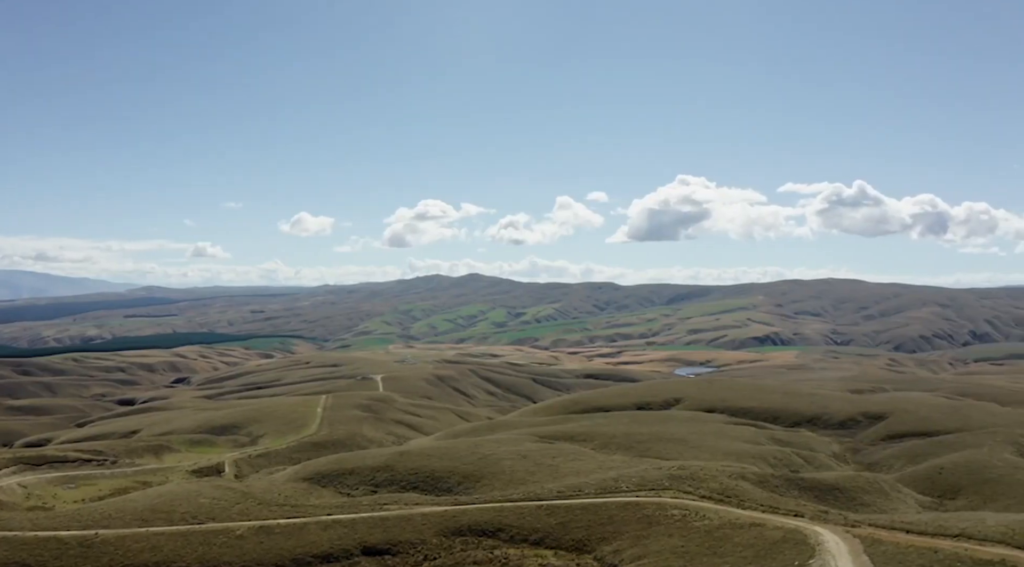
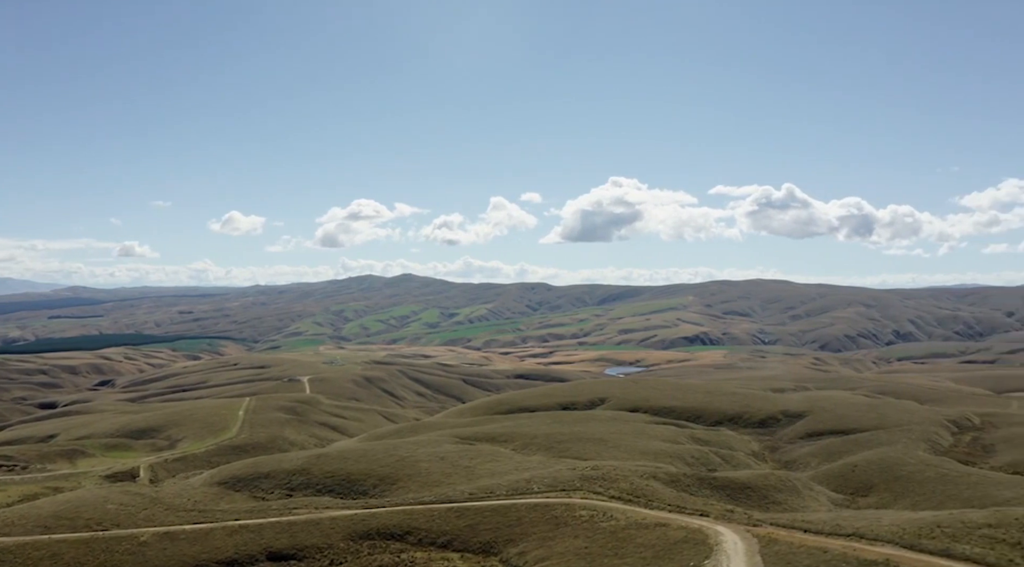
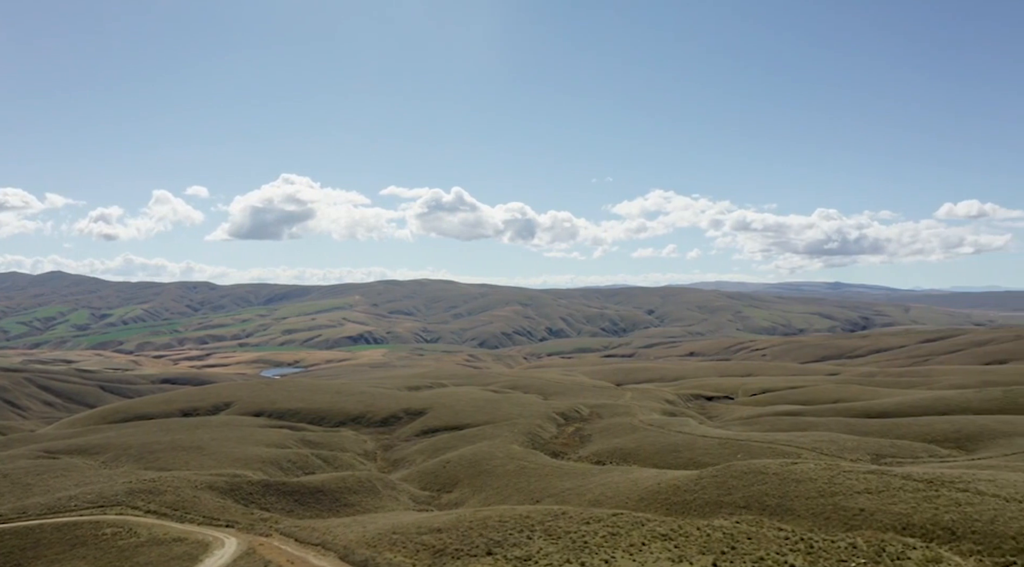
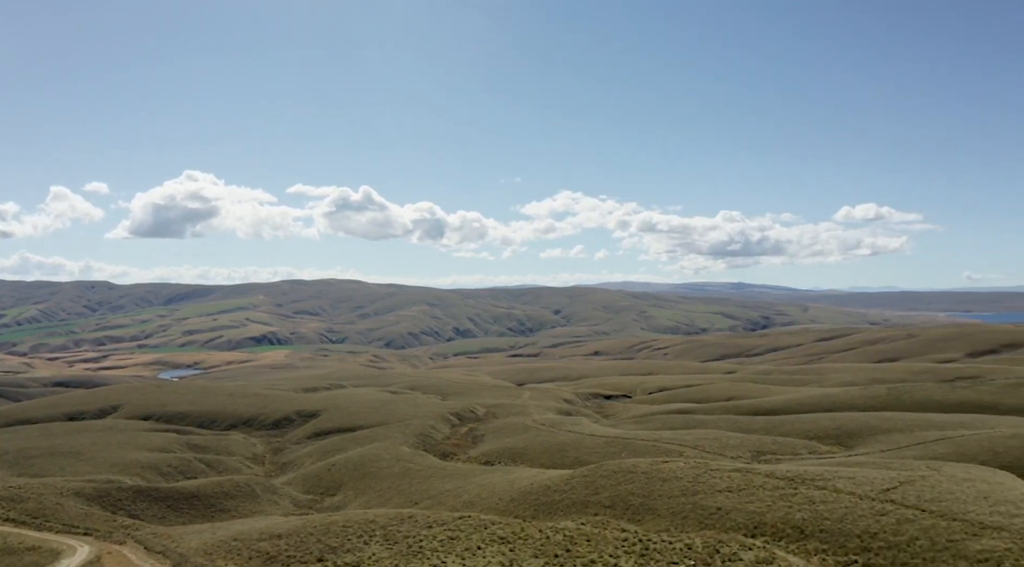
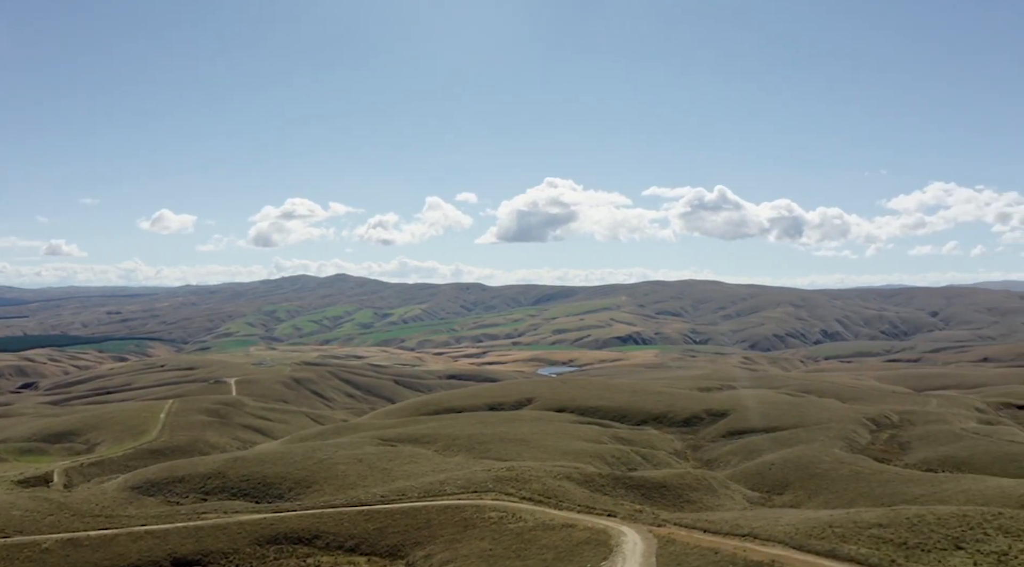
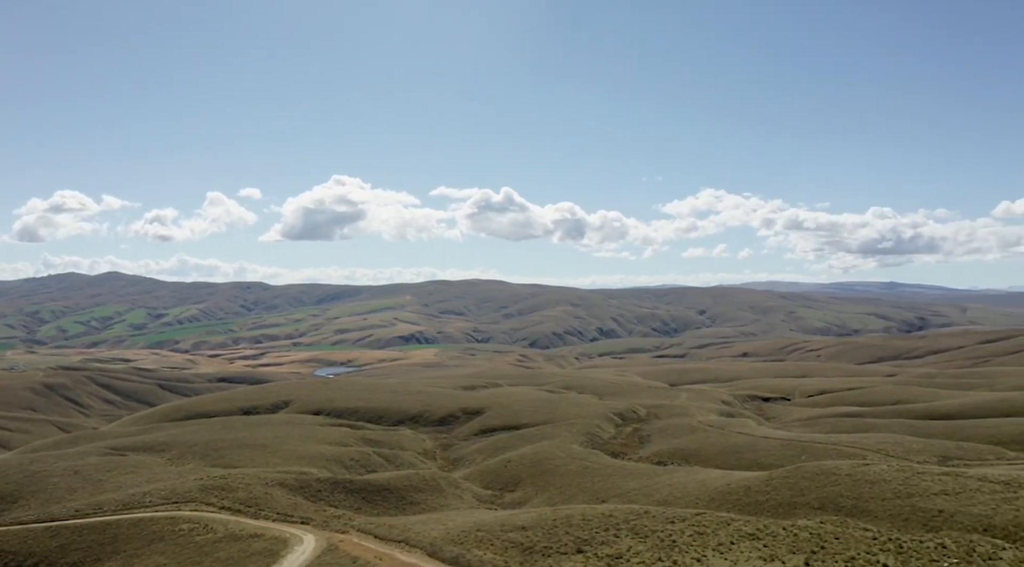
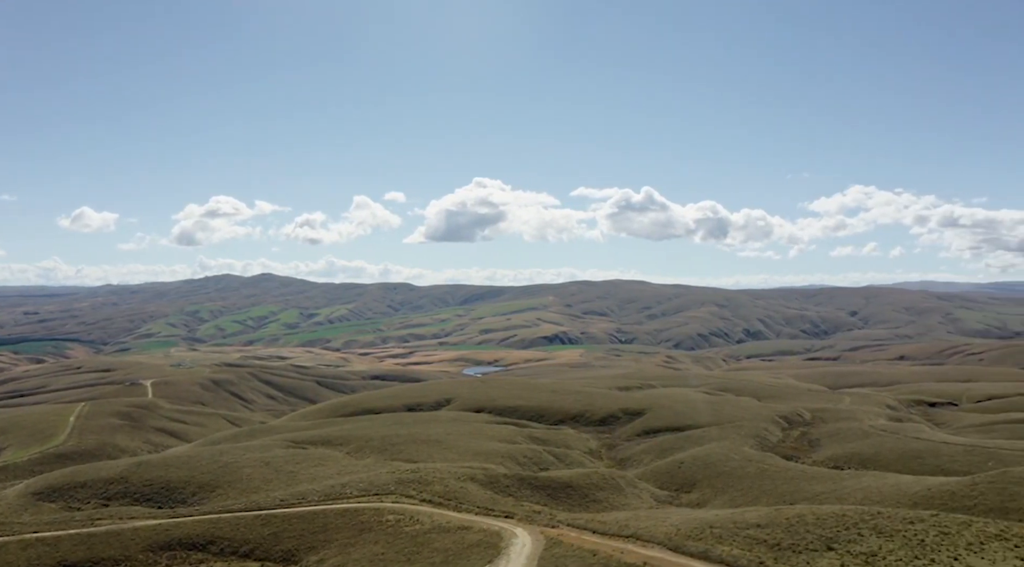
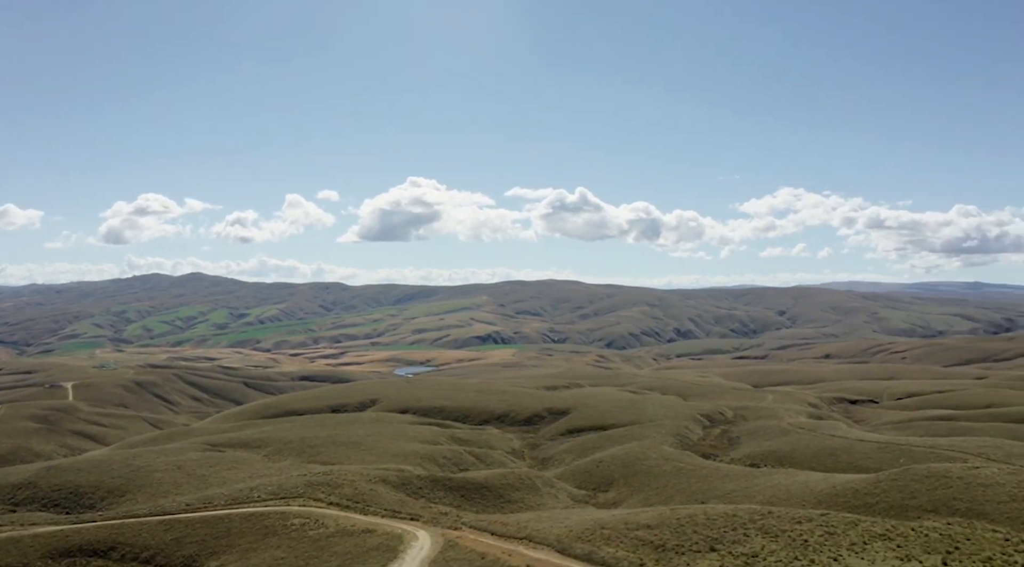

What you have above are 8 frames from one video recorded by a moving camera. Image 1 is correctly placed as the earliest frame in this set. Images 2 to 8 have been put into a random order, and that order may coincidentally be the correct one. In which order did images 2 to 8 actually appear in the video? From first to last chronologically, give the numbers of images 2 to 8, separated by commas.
2, 5, 7, 8, 6, 3, 4
